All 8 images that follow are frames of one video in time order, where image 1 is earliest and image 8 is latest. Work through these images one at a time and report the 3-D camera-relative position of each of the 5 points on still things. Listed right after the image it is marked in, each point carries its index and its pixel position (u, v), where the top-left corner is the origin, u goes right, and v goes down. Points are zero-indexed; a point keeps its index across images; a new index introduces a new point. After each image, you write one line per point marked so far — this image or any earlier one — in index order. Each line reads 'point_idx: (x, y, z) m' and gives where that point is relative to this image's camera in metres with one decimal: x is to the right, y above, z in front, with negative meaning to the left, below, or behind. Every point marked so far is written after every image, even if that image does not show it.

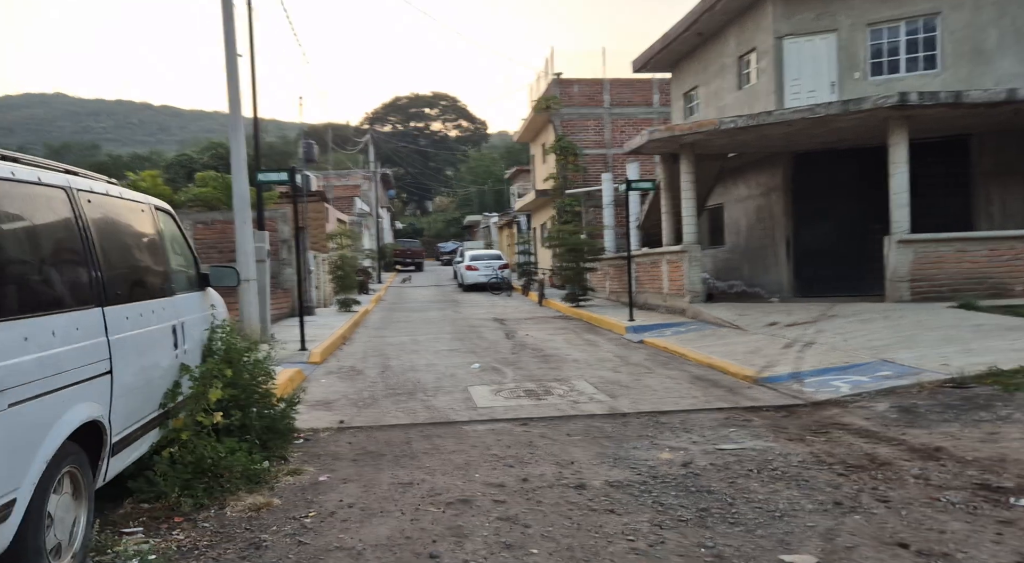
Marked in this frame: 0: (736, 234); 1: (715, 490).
0: (+5.3, +1.1, +19.6) m
1: (+1.2, -1.3, +5.0) m
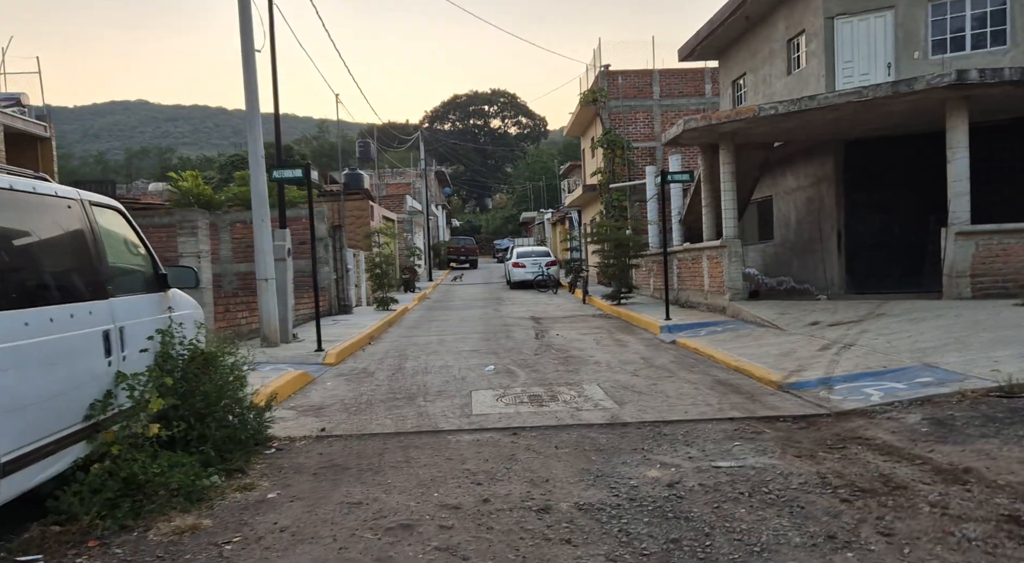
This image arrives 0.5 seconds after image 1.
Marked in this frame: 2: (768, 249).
0: (+6.2, +1.2, +18.6) m
1: (+1.0, -1.3, +4.4) m
2: (+6.1, +0.8, +19.6) m
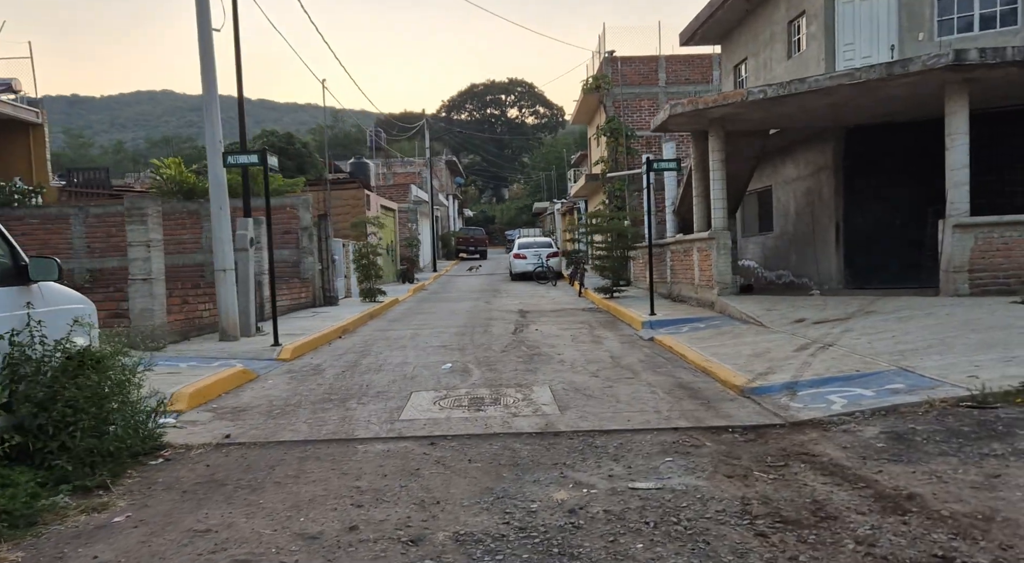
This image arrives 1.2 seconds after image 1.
0: (+5.9, +1.4, +17.9) m
1: (+0.3, -1.3, +3.8) m
2: (+5.8, +0.9, +18.8) m
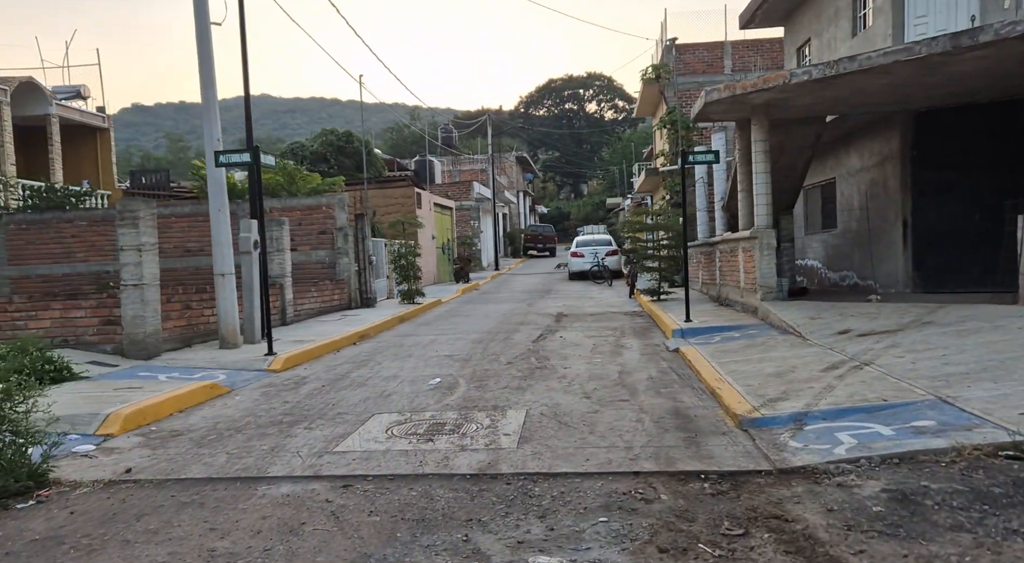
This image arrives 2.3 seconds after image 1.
0: (+6.6, +1.3, +16.3) m
1: (-0.4, -1.4, +2.9) m
2: (+6.7, +0.9, +17.2) m
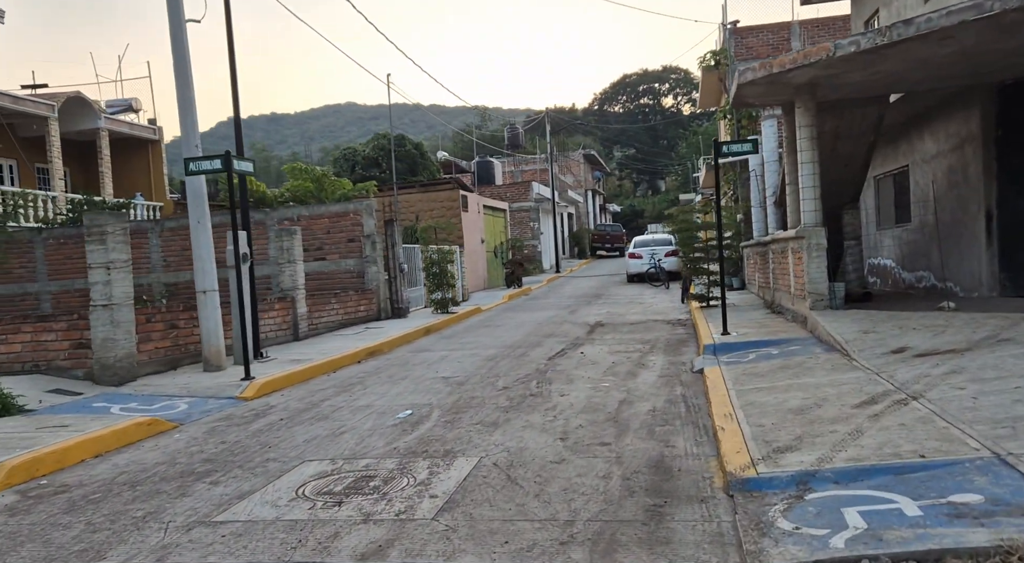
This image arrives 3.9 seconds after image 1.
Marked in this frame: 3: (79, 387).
0: (+7.1, +1.3, +14.3) m
1: (-1.2, -1.5, +1.7) m
2: (+7.2, +0.9, +15.3) m
3: (-5.0, -1.2, +9.6) m
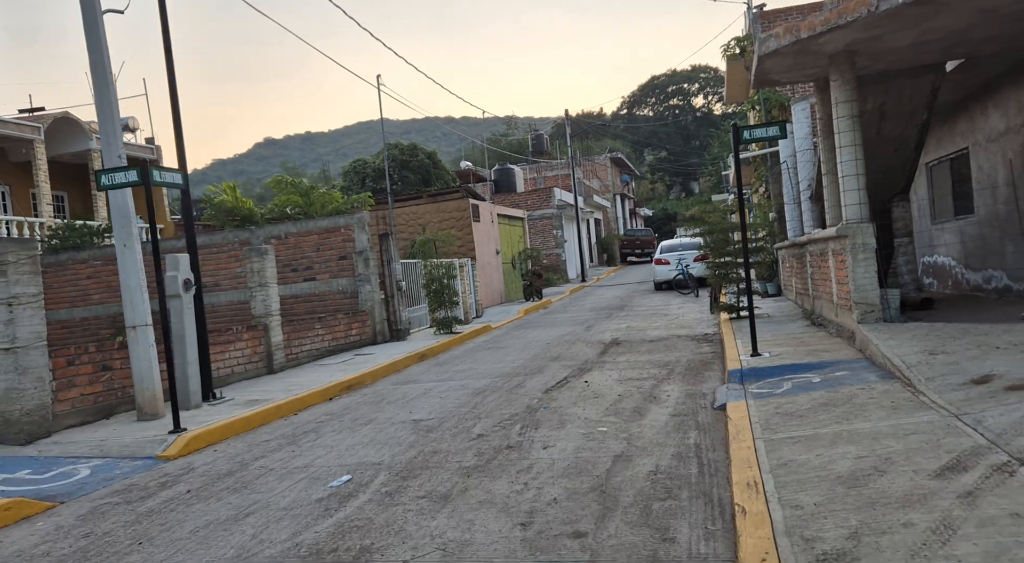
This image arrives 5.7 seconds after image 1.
0: (+7.0, +1.3, +12.2) m
1: (-1.7, -1.7, 0.0) m
2: (+7.2, +0.8, +13.2) m
3: (-5.2, -1.6, +8.1) m
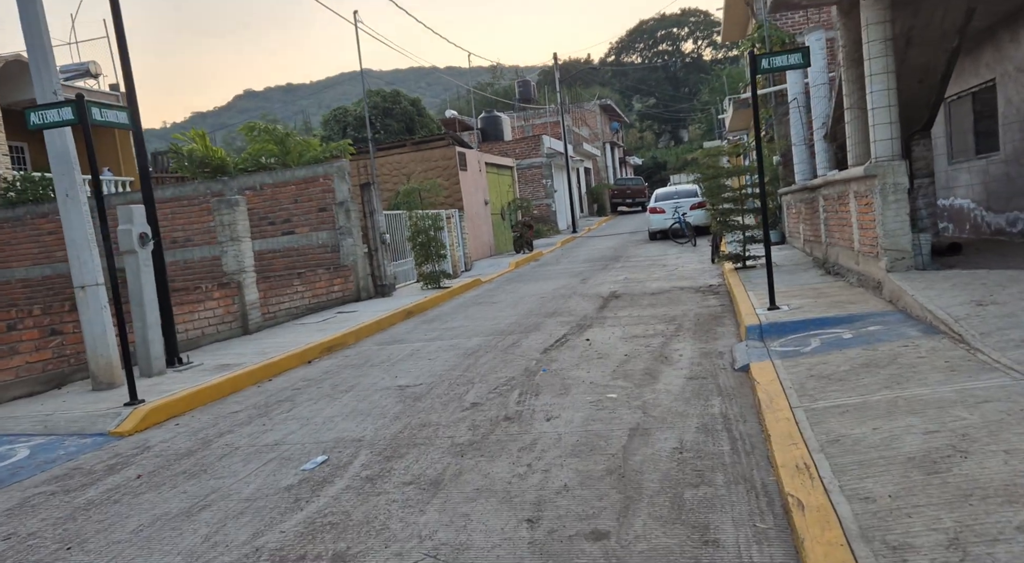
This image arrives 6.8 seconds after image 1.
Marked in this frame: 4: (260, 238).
0: (+6.9, +2.1, +11.4) m
1: (-1.6, -1.8, -0.8) m
2: (+7.1, +1.7, +12.3) m
3: (-5.2, -1.2, +7.2) m
4: (-4.6, +0.8, +15.2) m
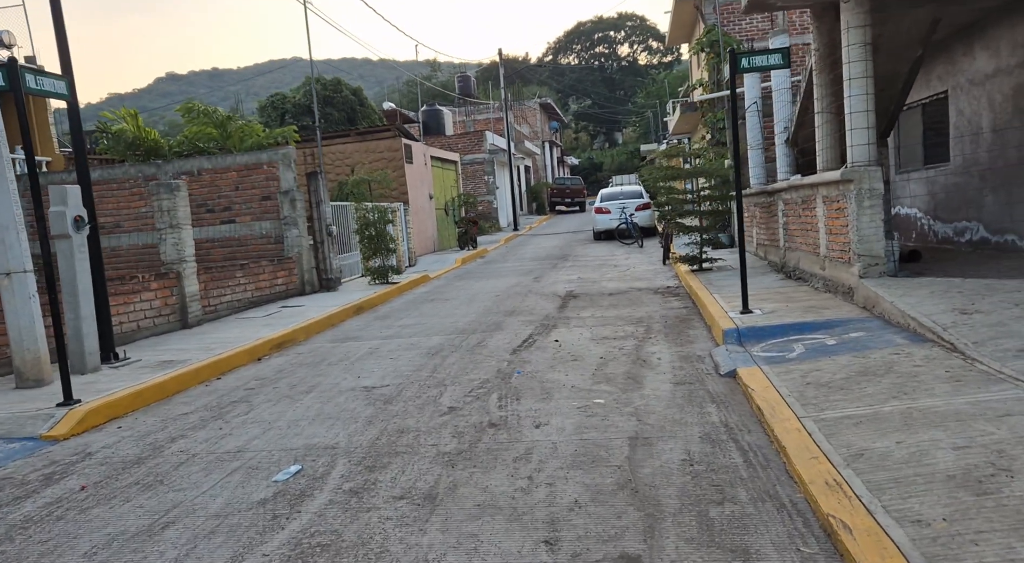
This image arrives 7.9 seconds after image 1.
0: (+6.4, +2.0, +11.5) m
1: (-1.1, -1.7, -1.3) m
2: (+6.5, +1.6, +12.5) m
3: (-5.4, -1.1, +6.3) m
4: (-5.5, +1.0, +14.4) m
